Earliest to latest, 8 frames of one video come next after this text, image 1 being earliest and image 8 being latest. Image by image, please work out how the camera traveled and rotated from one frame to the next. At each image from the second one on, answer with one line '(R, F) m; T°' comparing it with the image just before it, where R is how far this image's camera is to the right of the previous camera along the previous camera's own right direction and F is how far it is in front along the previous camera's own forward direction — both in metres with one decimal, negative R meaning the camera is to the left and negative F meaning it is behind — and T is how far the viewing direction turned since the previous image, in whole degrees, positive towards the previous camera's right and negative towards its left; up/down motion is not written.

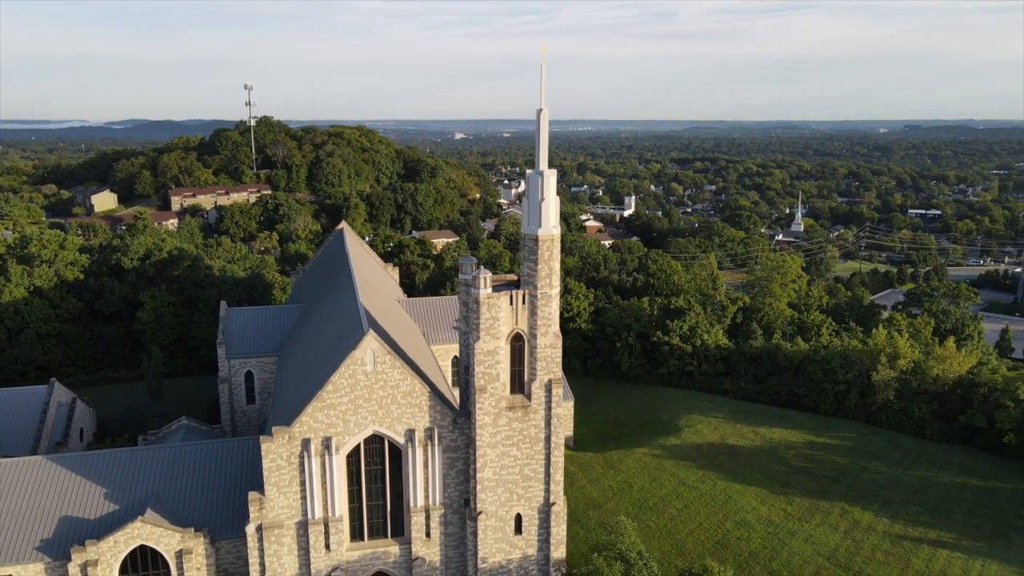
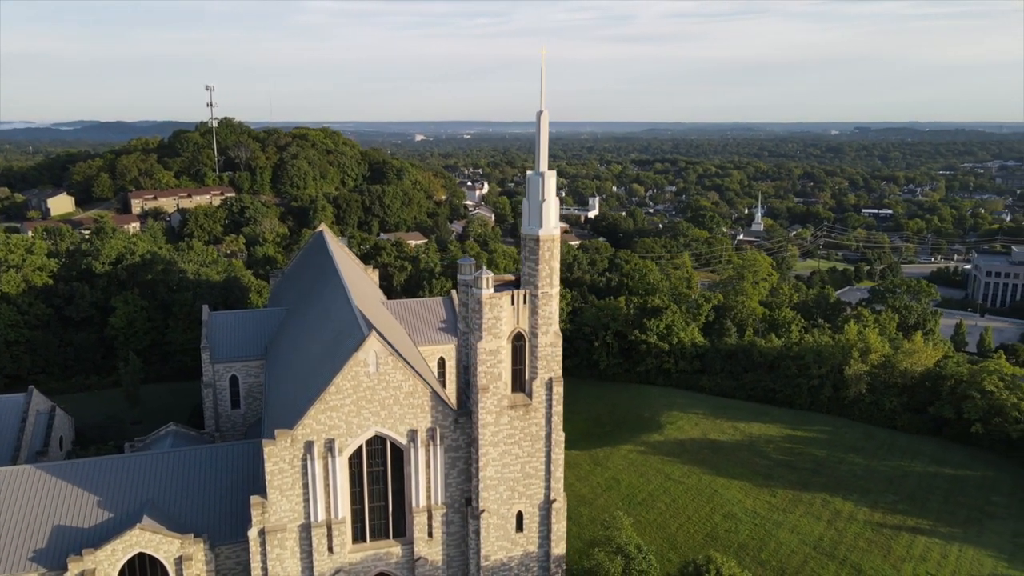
(-1.1, -0.2) m; +3°
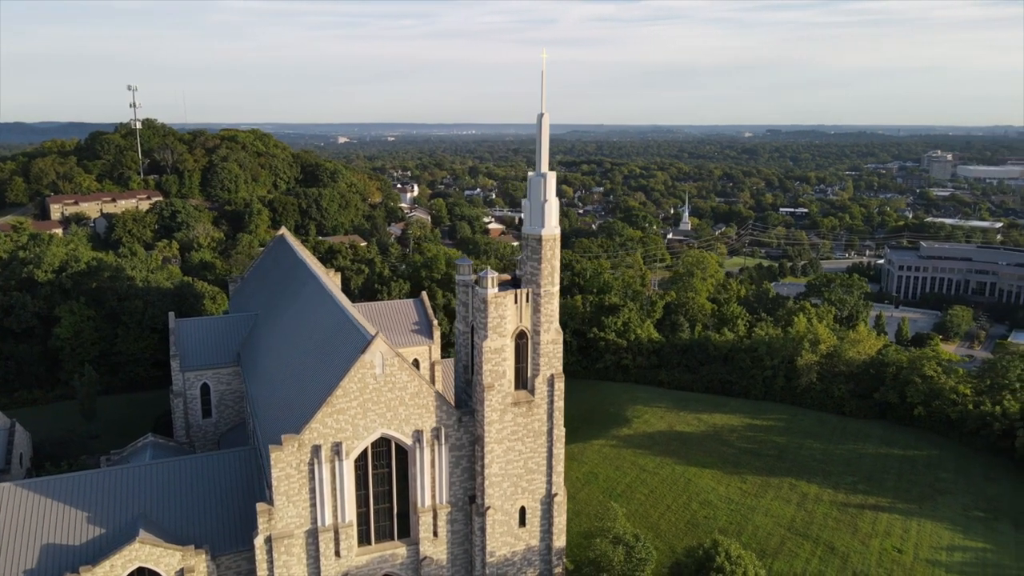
(-2.1, -0.3) m; +6°
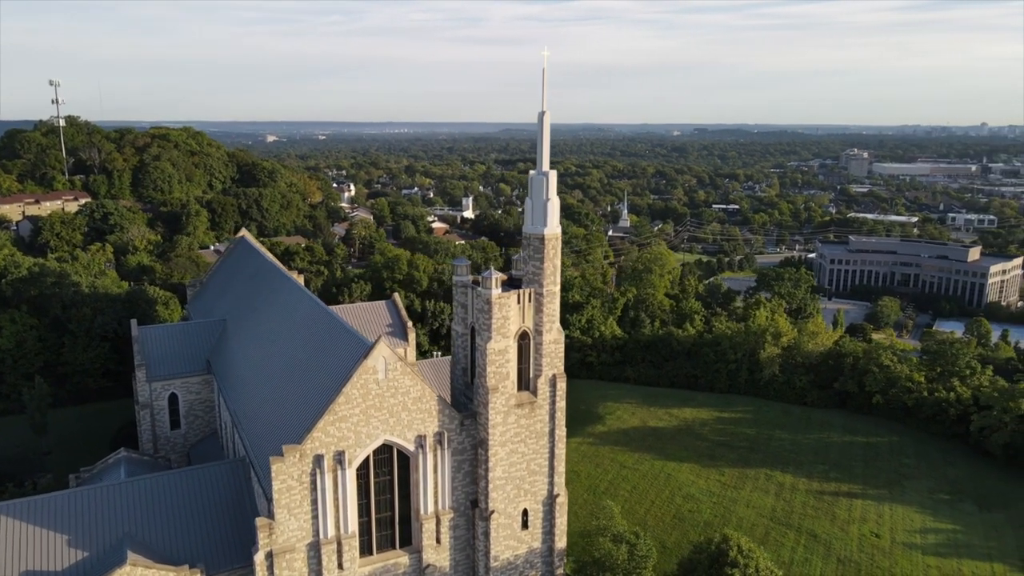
(-1.8, +0.4) m; +5°
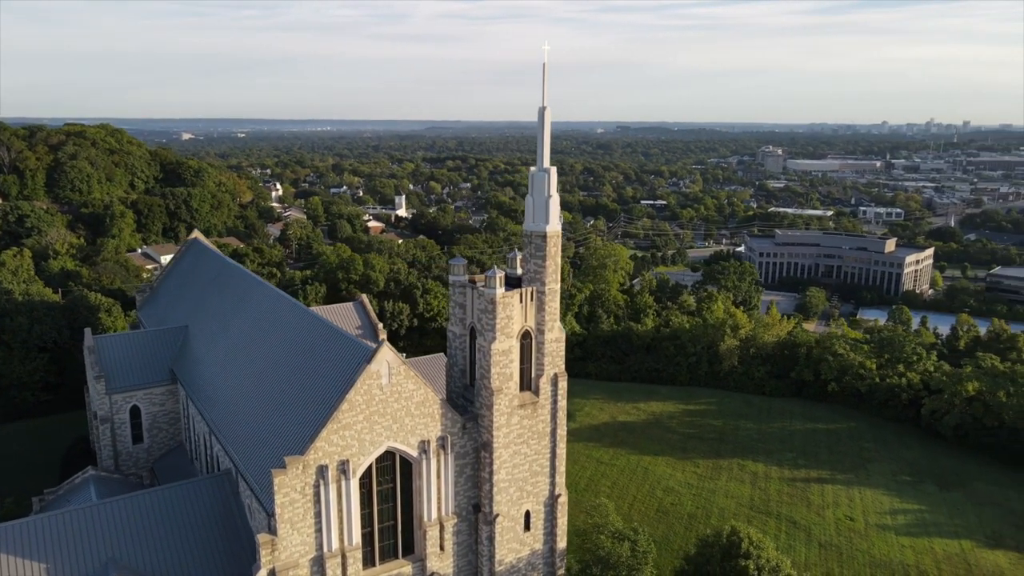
(-2.0, +0.5) m; +6°
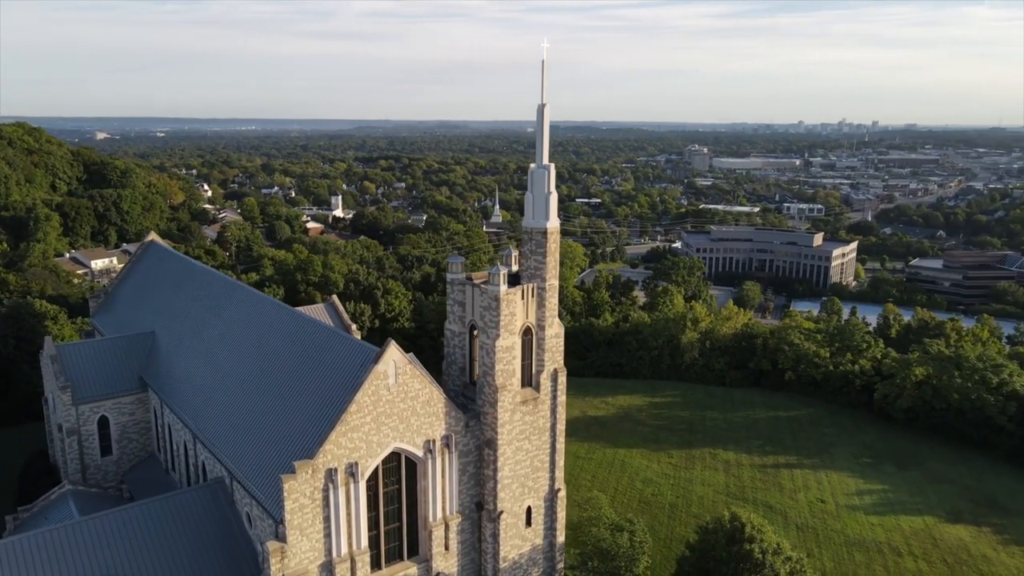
(-1.9, 0.0) m; +5°
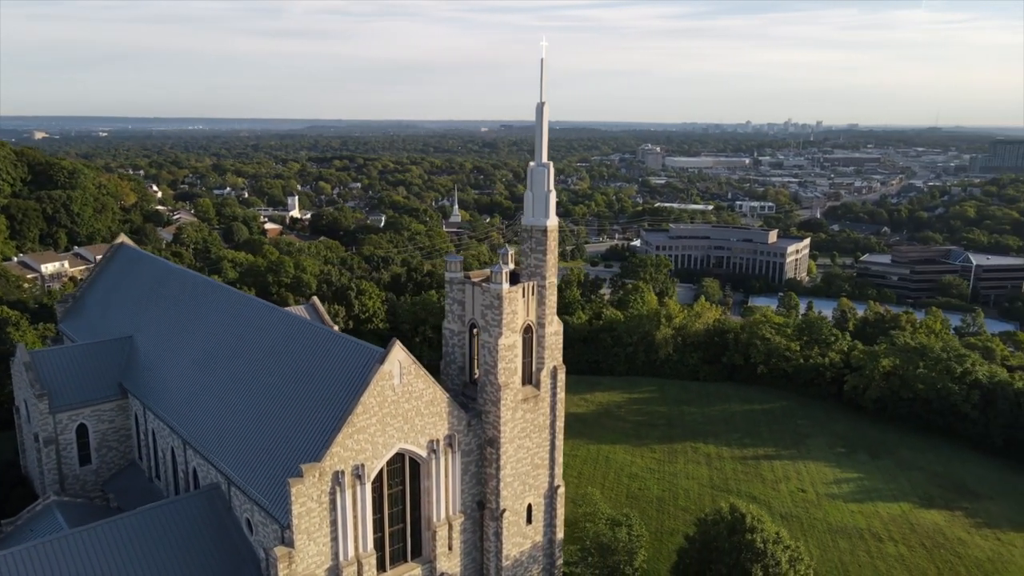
(-1.2, 0.0) m; +3°
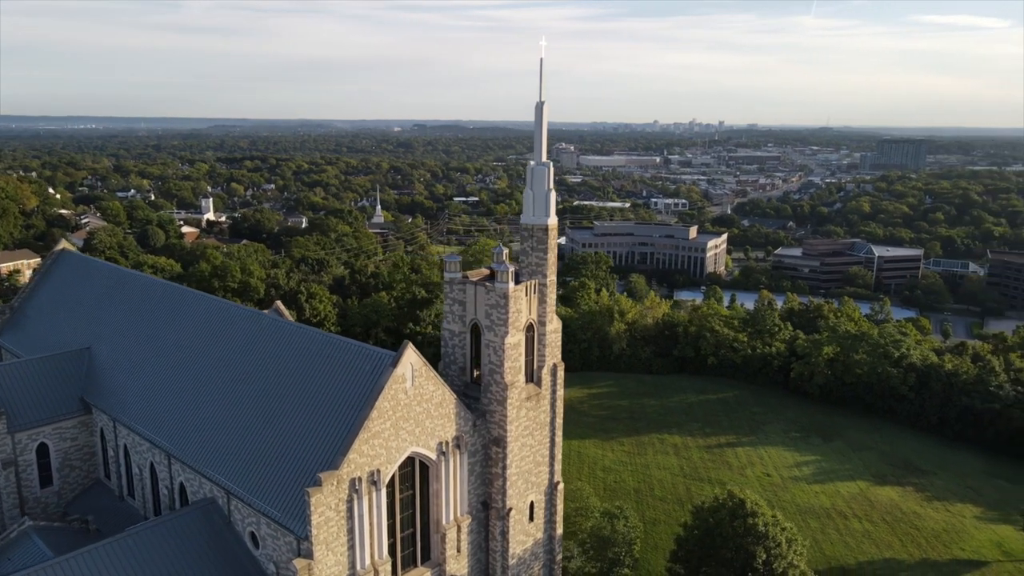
(-2.3, +0.1) m; +6°
